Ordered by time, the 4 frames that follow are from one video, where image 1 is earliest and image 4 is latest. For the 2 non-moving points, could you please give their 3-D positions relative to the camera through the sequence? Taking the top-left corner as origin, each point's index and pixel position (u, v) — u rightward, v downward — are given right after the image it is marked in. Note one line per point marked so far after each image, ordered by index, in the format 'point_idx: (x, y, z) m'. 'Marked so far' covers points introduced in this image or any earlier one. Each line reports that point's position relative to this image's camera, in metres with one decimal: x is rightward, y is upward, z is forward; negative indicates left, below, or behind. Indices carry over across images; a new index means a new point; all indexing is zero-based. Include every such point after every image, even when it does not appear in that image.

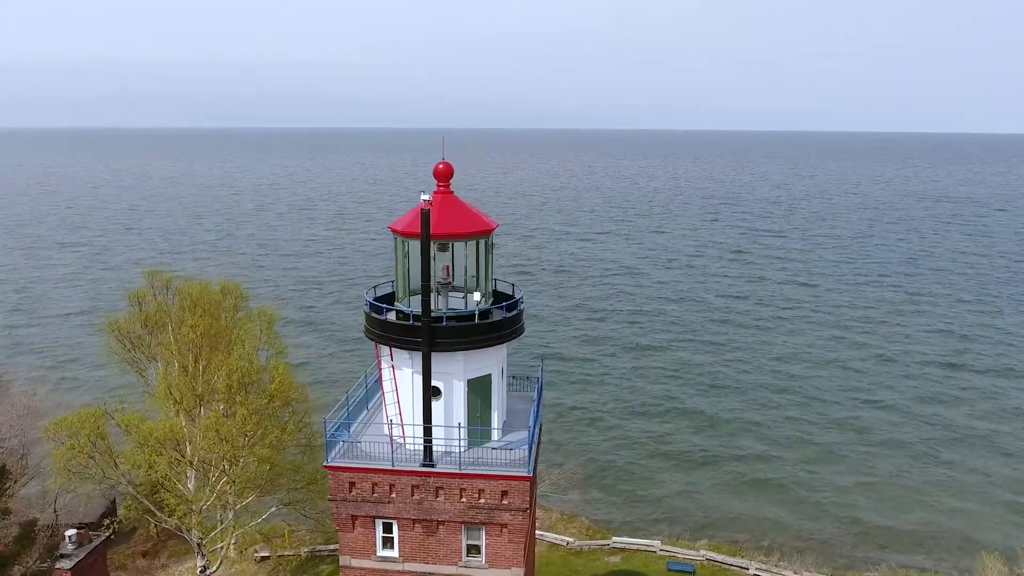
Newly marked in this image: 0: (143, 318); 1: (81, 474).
0: (-10.0, -0.8, +19.8) m
1: (-9.8, -4.2, +16.9) m
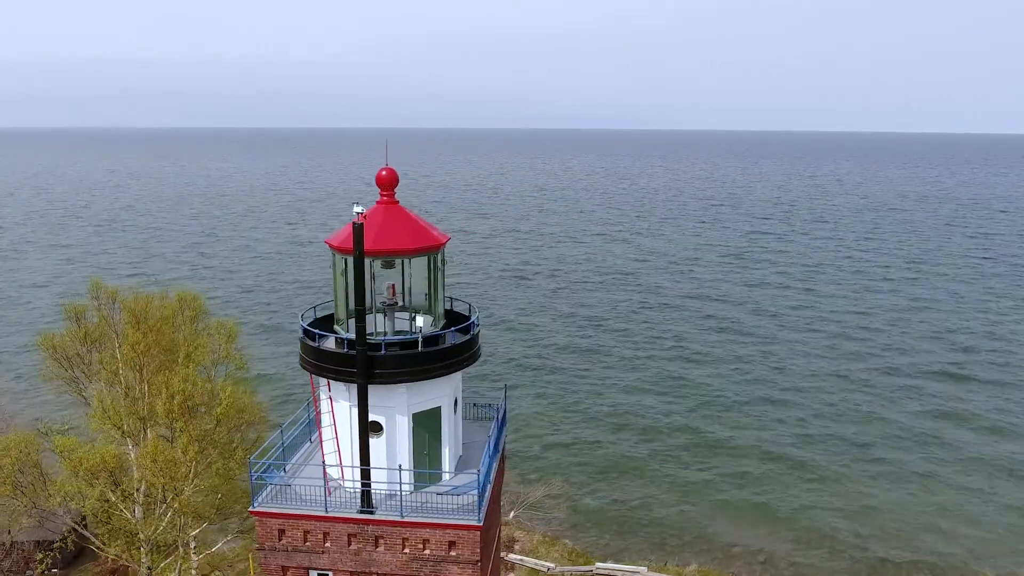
0: (-10.6, -1.1, +18.5) m
1: (-10.5, -4.5, +15.6) m
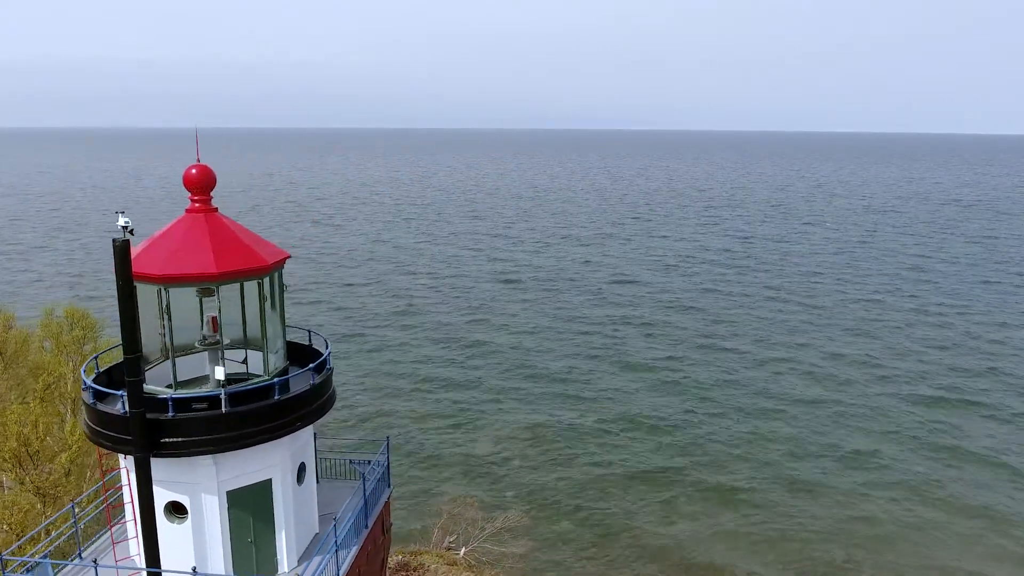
0: (-12.2, -1.5, +16.0) m
1: (-12.1, -4.9, +13.0) m
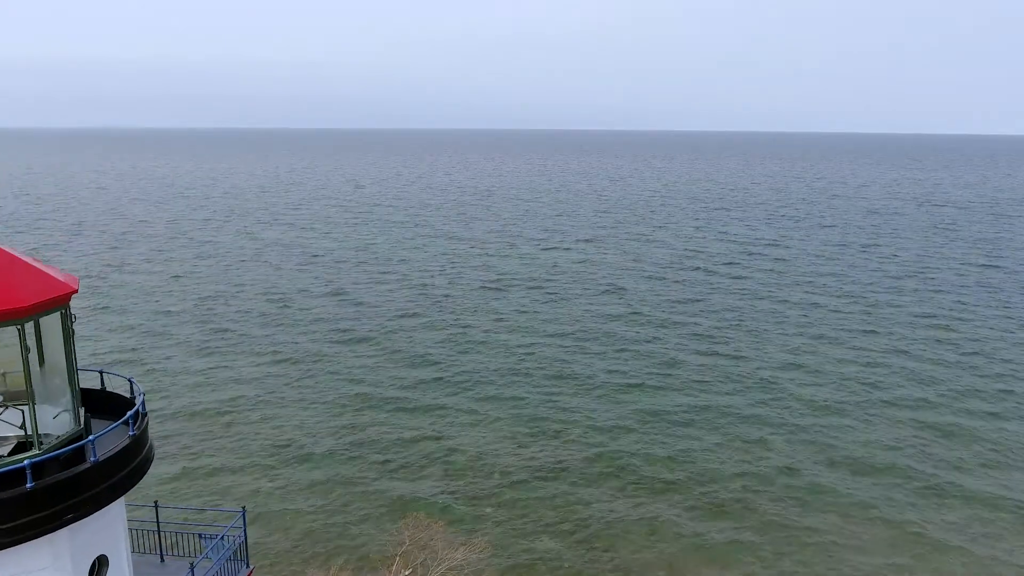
0: (-13.4, -1.8, +14.1) m
1: (-13.3, -5.2, +11.1) m
